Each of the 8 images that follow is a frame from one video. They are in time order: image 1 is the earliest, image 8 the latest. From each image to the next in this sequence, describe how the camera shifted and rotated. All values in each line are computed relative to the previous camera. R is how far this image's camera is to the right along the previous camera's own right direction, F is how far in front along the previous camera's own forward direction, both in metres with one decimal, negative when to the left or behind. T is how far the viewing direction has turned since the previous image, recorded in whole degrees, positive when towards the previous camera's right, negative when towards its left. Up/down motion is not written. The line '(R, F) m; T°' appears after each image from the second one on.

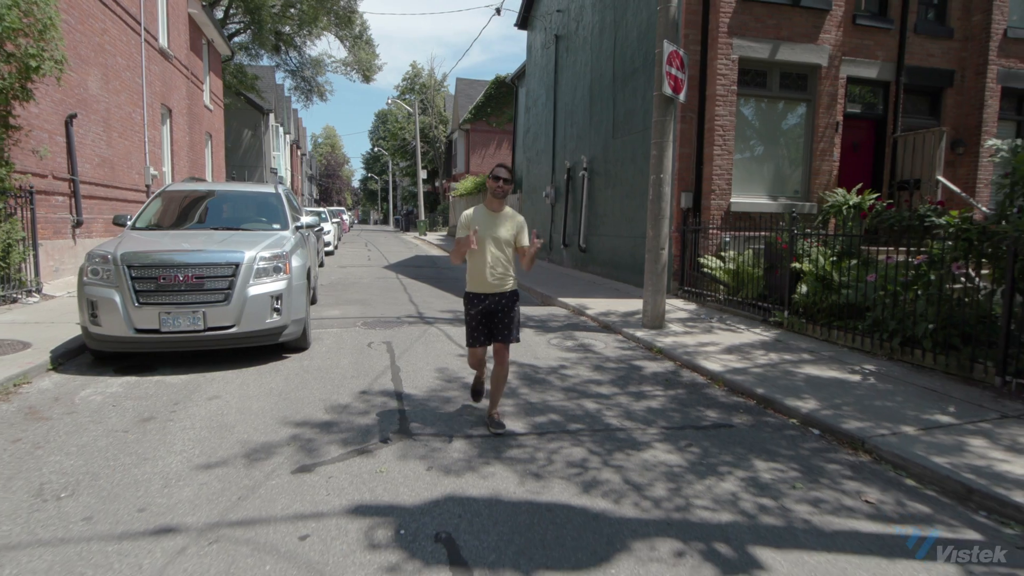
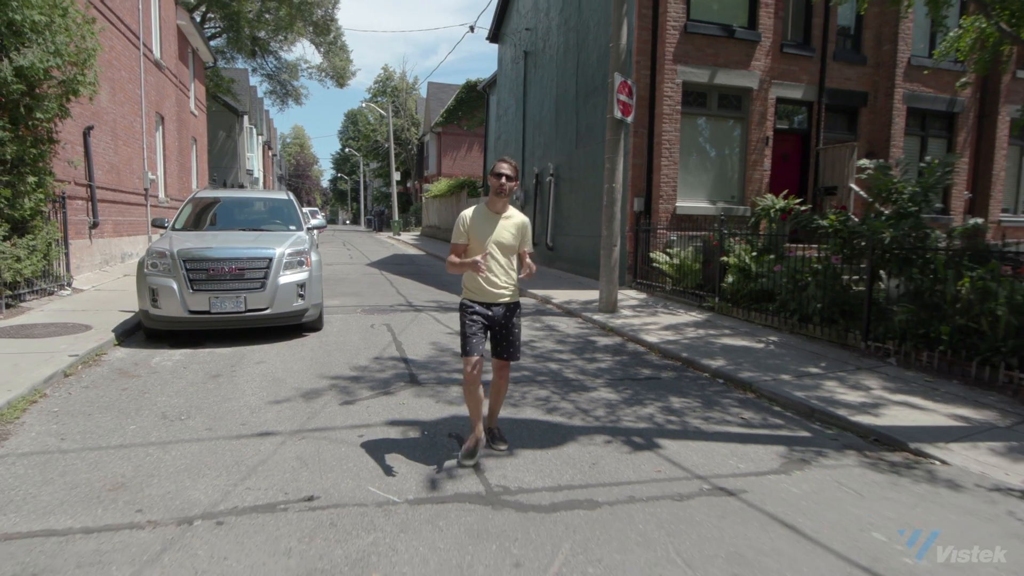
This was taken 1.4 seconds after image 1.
(-0.1, -1.5) m; +3°
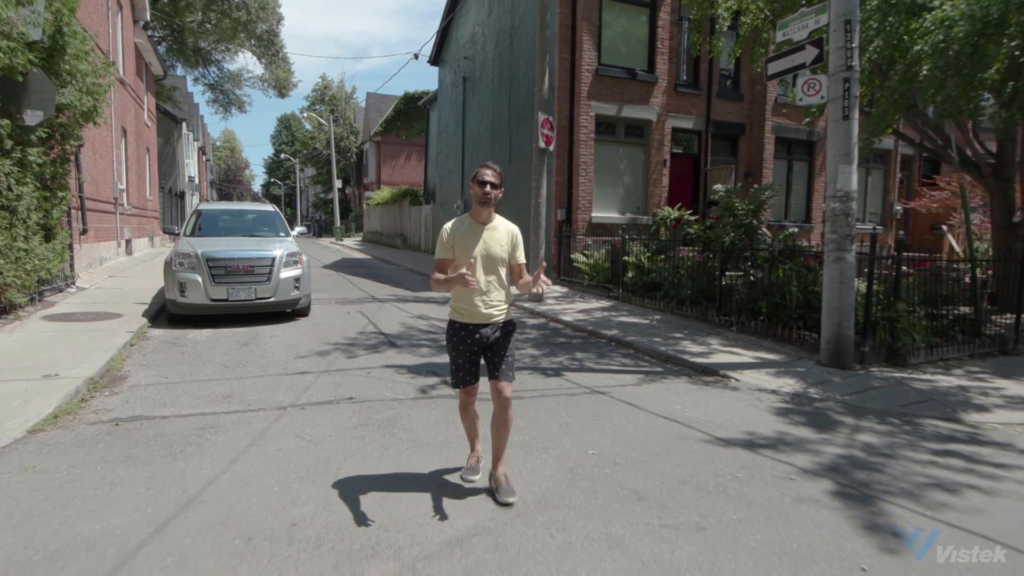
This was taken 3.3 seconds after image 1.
(-0.2, -2.4) m; +6°
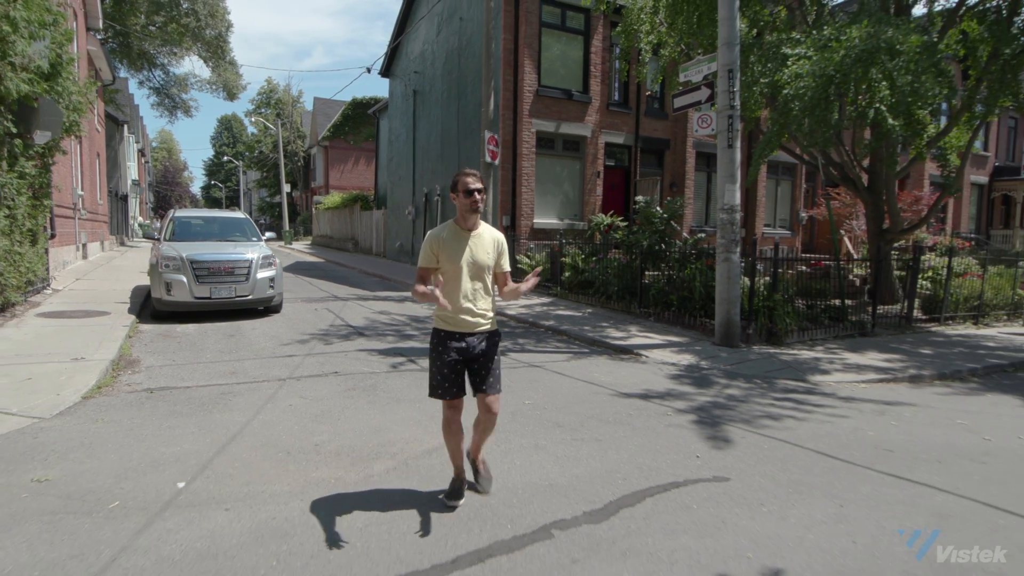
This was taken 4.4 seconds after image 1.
(-0.1, -1.5) m; +5°
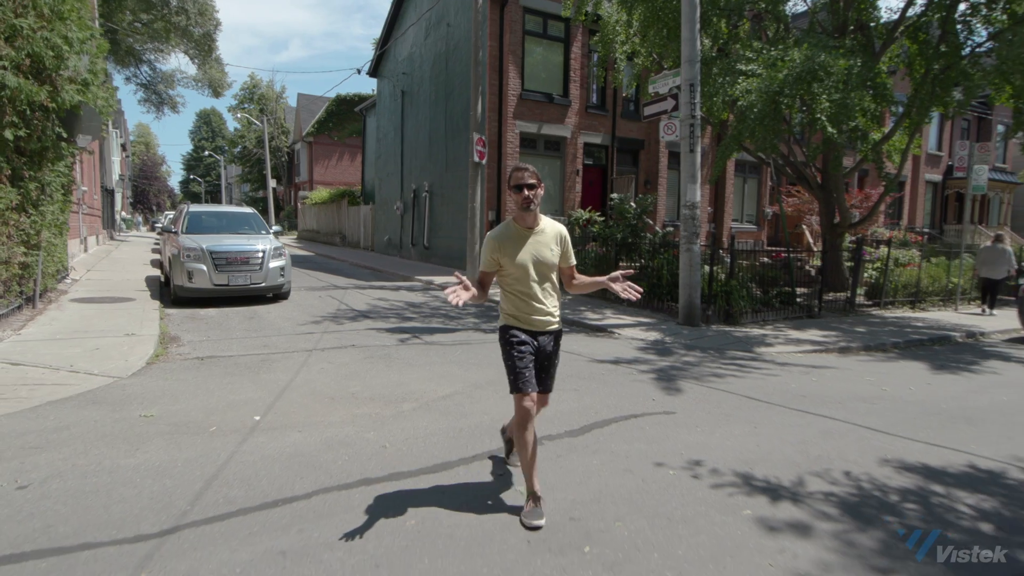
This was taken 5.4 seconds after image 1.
(-0.2, -1.2) m; +2°
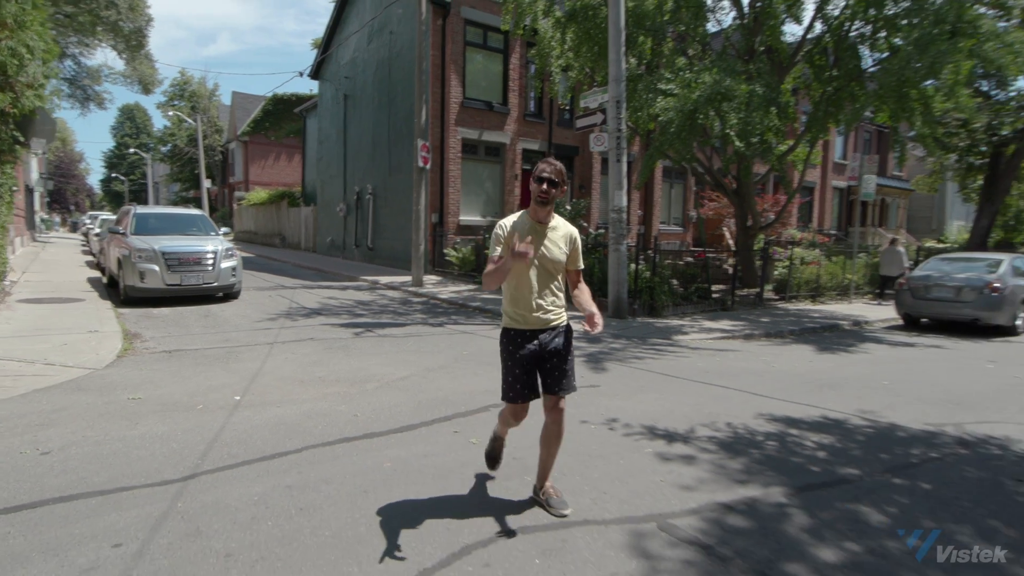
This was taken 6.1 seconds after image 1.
(-0.1, -0.9) m; +6°
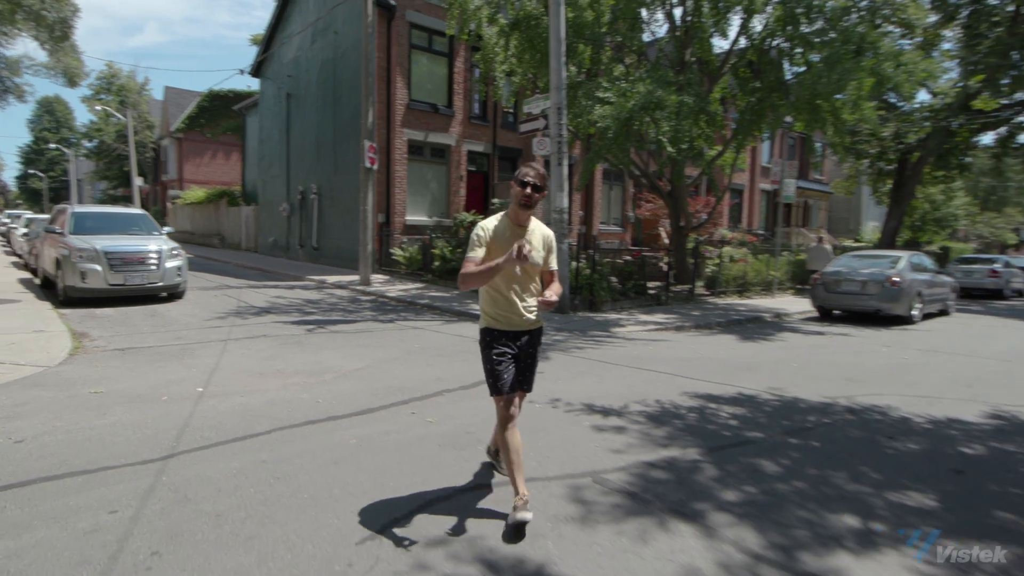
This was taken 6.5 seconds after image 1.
(-0.1, -0.5) m; +5°
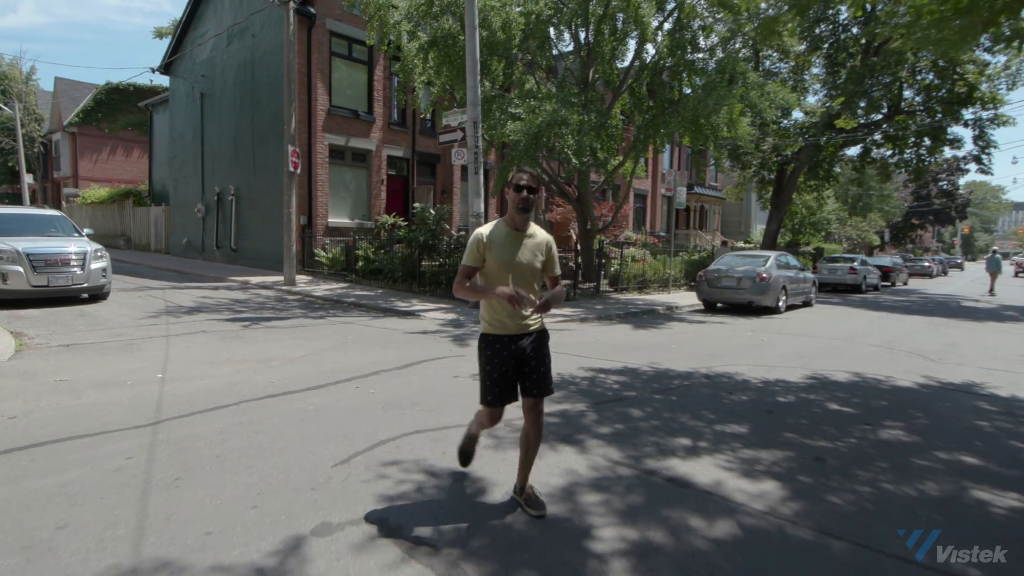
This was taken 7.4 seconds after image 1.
(-0.1, -1.2) m; +8°
